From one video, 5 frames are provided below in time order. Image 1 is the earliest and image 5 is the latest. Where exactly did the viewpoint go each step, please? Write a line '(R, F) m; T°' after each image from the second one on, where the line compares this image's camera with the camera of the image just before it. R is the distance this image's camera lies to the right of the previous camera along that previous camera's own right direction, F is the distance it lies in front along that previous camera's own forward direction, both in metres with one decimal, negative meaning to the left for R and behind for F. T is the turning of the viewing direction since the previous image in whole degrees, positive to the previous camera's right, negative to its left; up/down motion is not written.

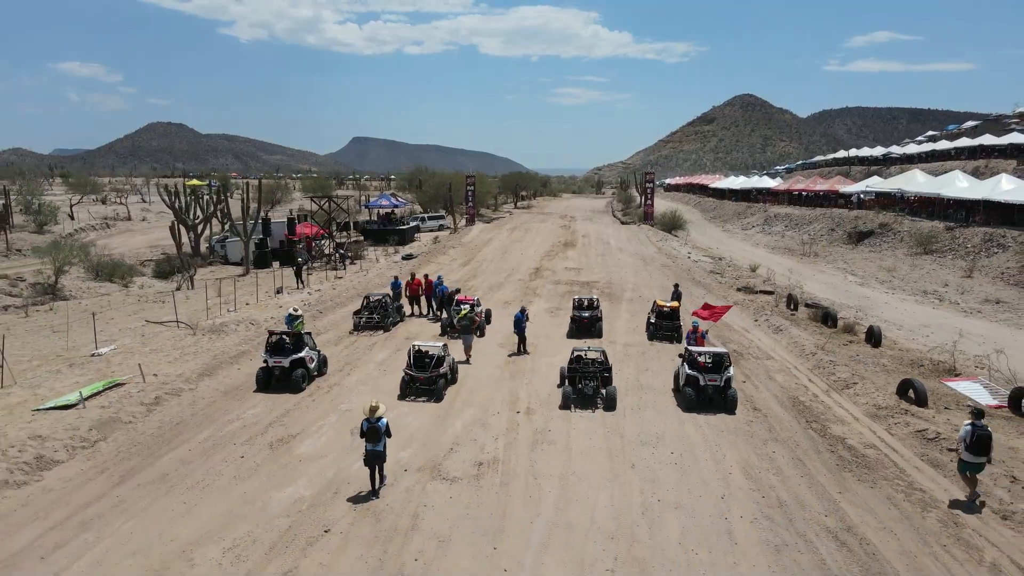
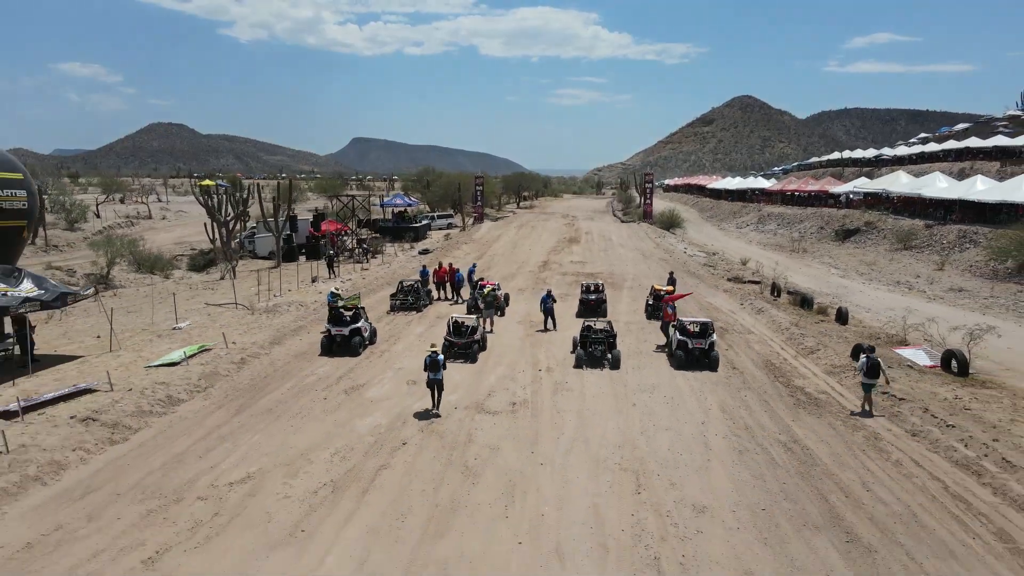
(-0.4, -2.5) m; 0°
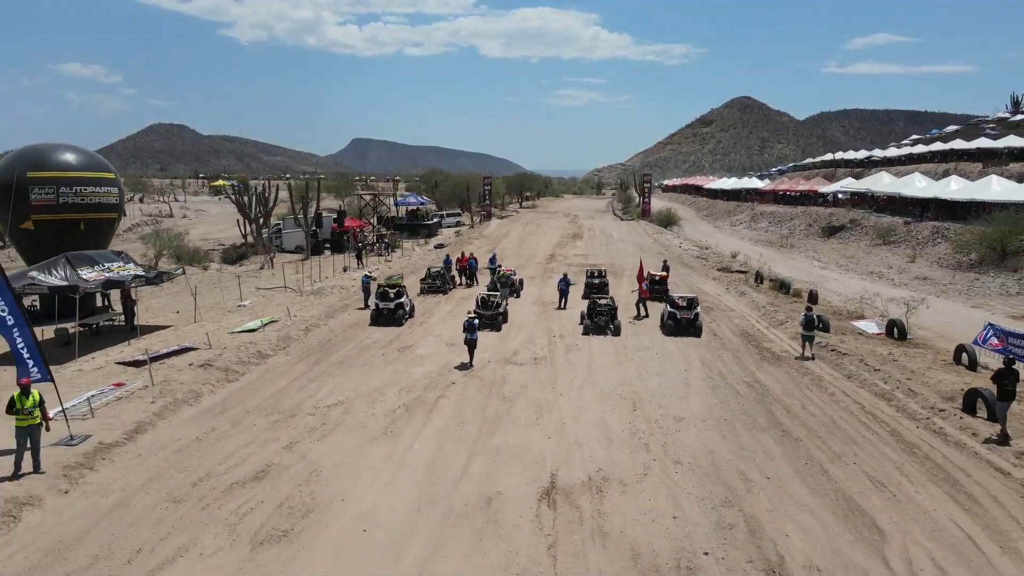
(-0.4, -2.9) m; 0°
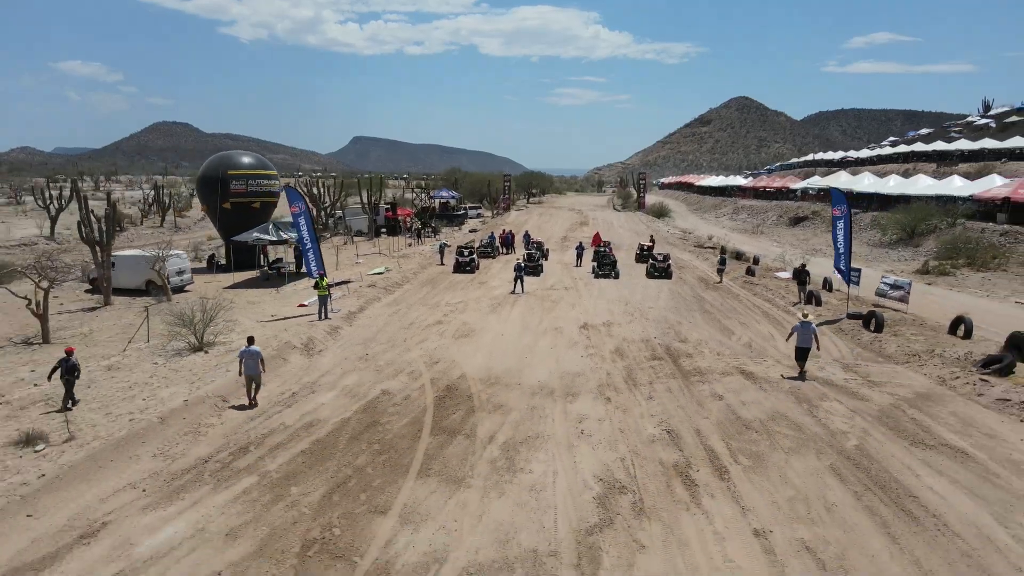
(-1.2, -9.0) m; 0°
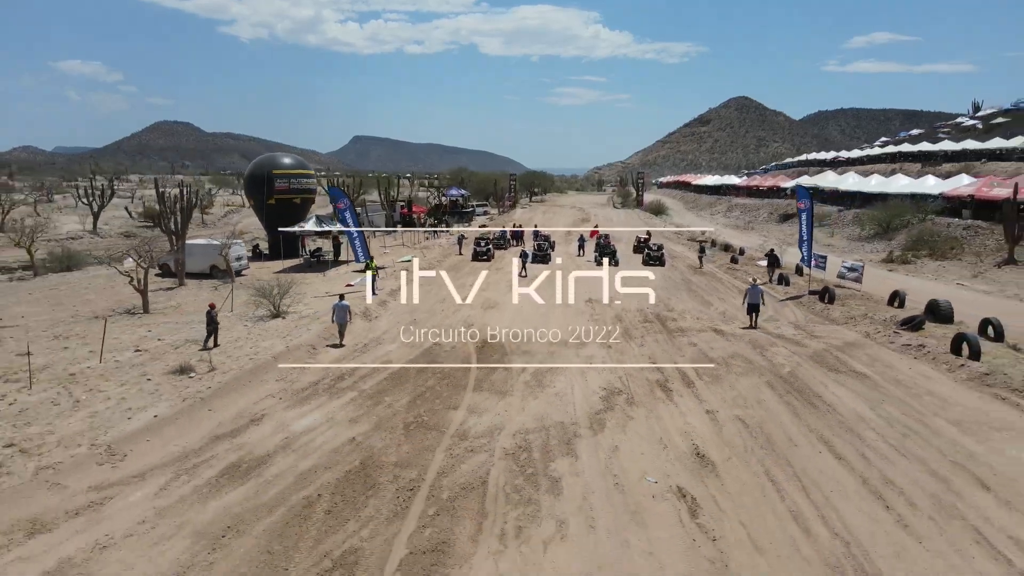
(-0.5, -3.5) m; 0°
